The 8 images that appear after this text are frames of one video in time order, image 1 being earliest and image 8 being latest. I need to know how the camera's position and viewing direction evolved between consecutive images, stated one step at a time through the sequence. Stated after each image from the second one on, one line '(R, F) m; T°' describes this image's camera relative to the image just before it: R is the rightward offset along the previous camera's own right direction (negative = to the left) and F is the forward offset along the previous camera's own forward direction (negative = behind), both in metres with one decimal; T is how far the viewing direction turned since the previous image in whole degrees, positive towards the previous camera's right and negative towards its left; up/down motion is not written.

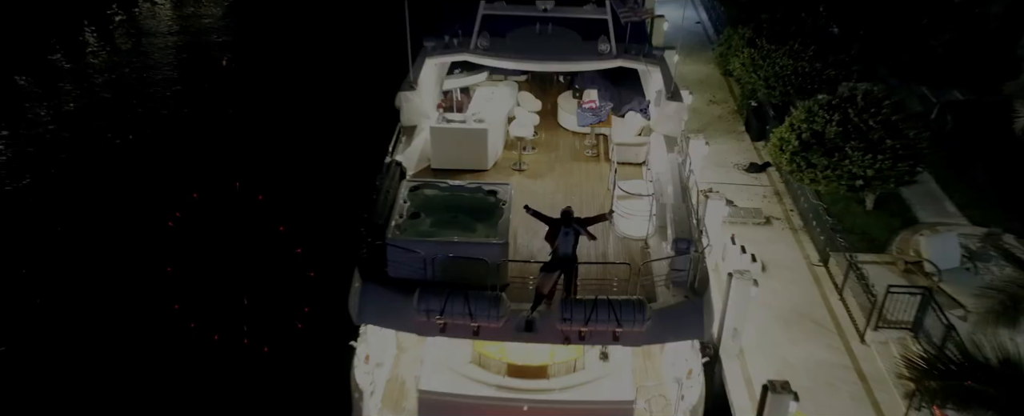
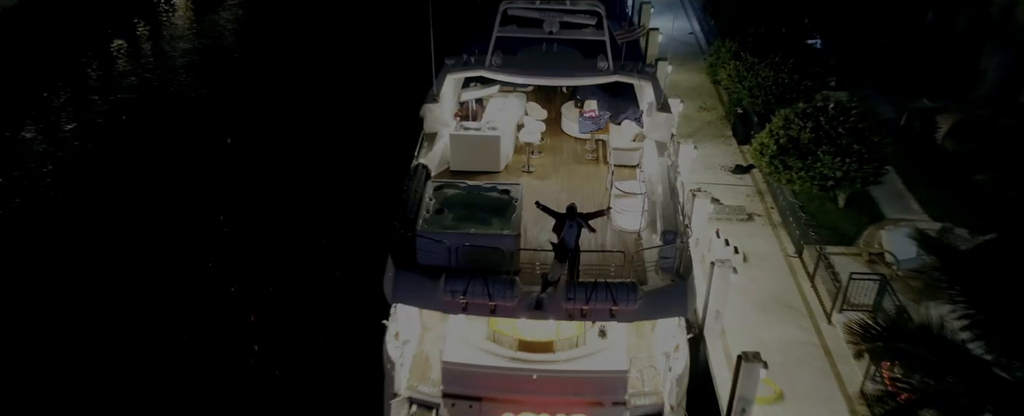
(-0.1, -1.1) m; 0°
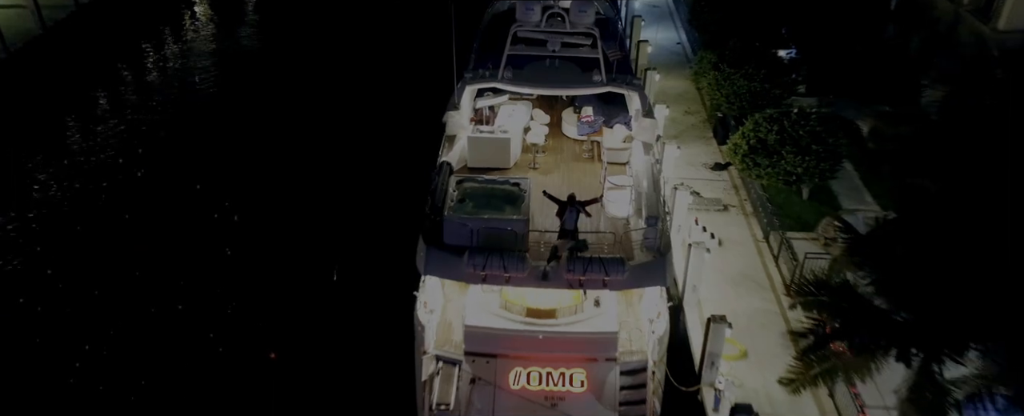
(-0.2, -1.6) m; 0°
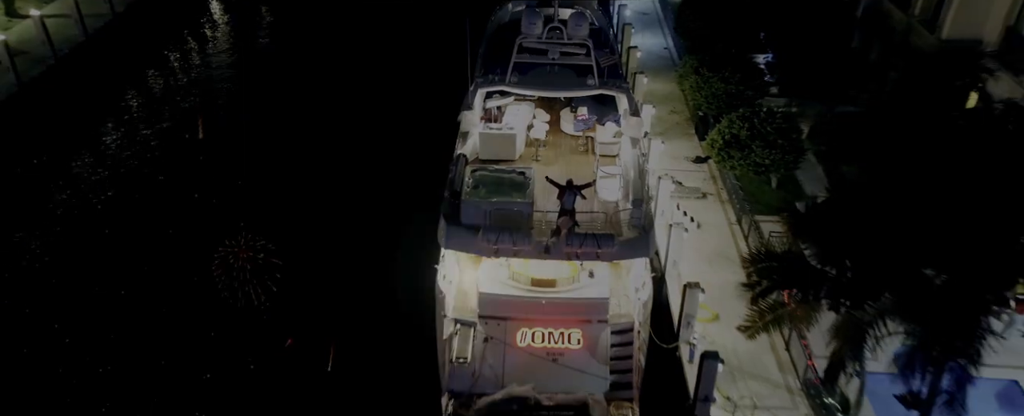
(-0.2, -1.7) m; 0°
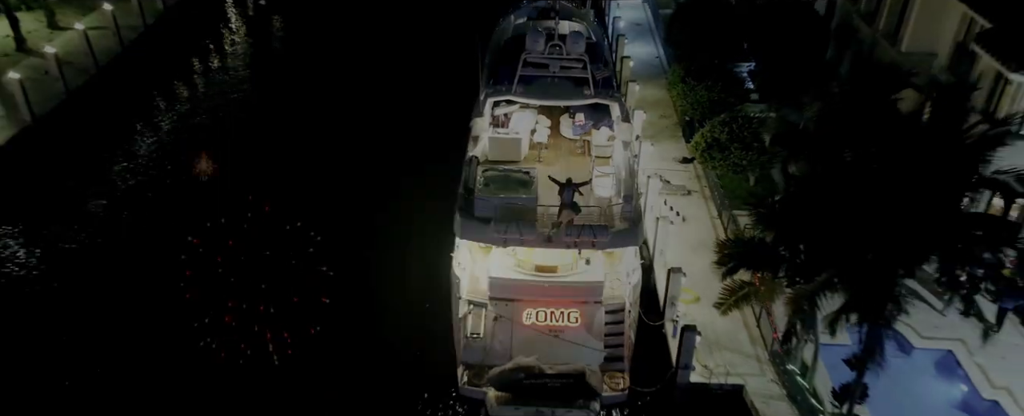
(-0.2, -1.6) m; 0°
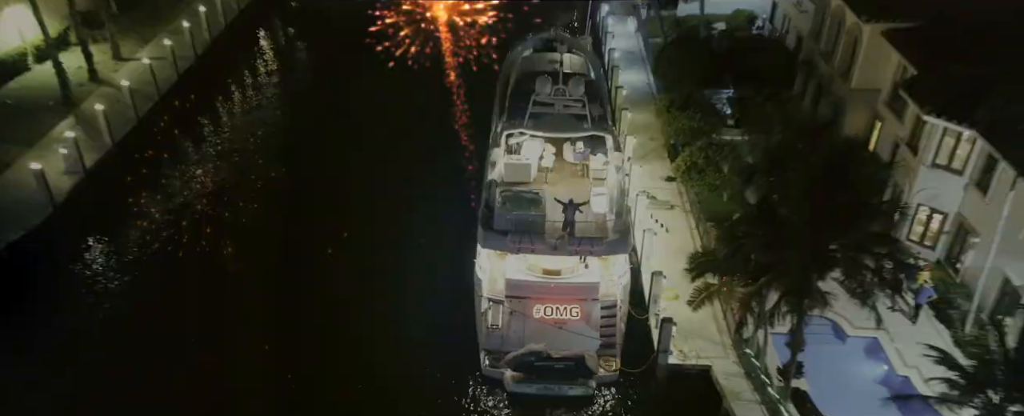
(-0.3, -2.8) m; 0°
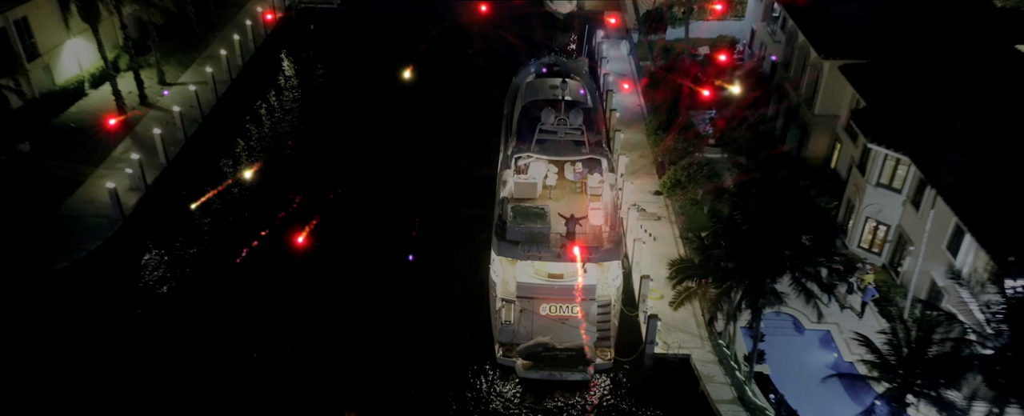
(-0.4, -2.7) m; 0°
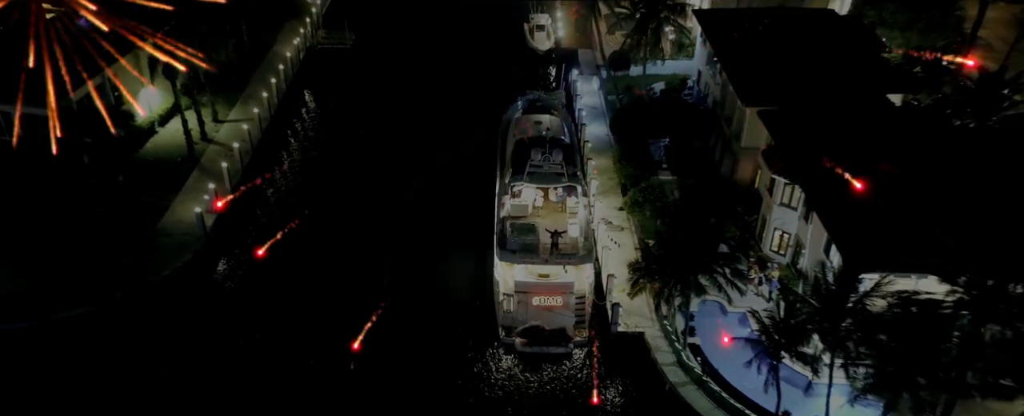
(-0.8, -5.9) m; +2°
